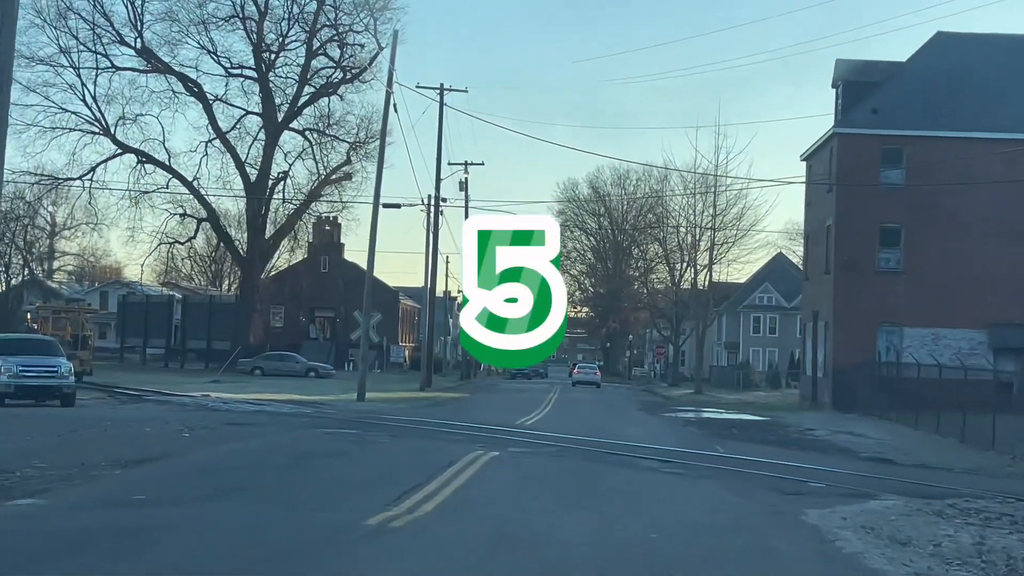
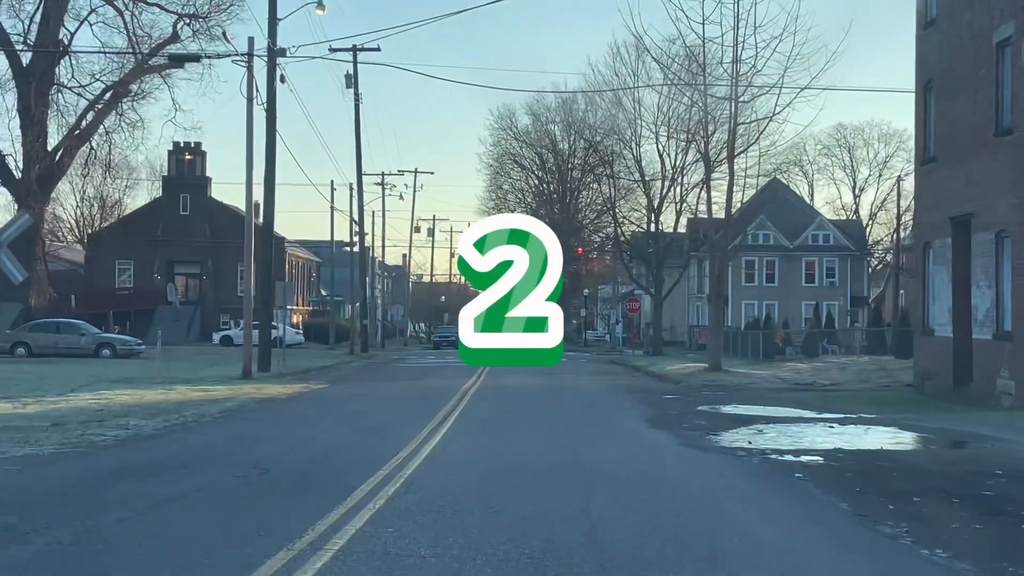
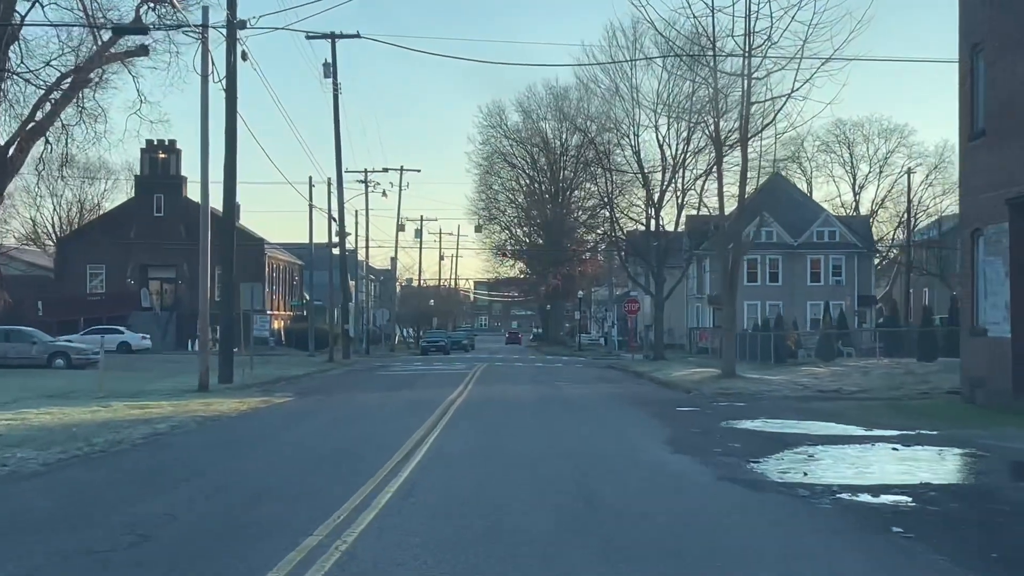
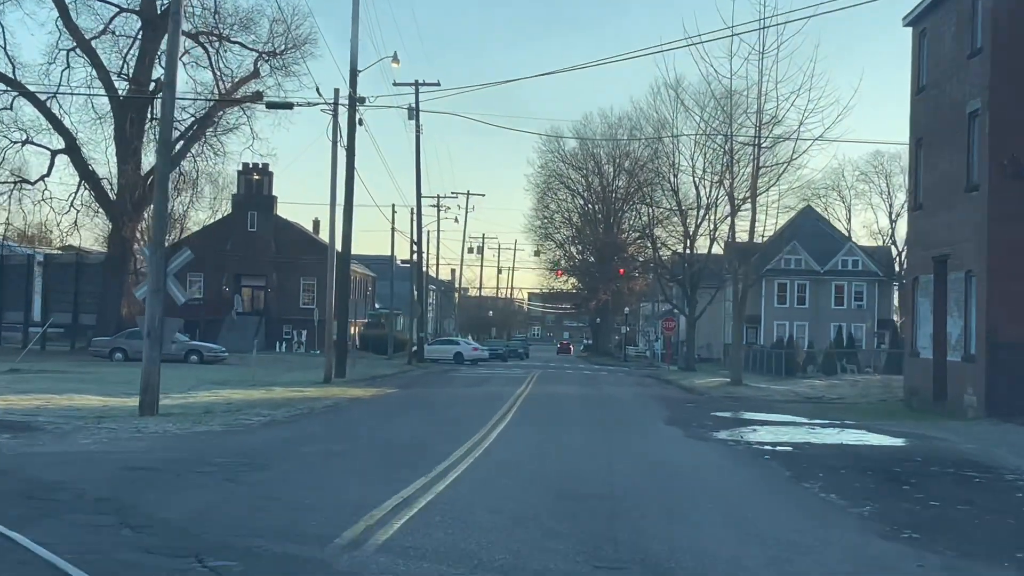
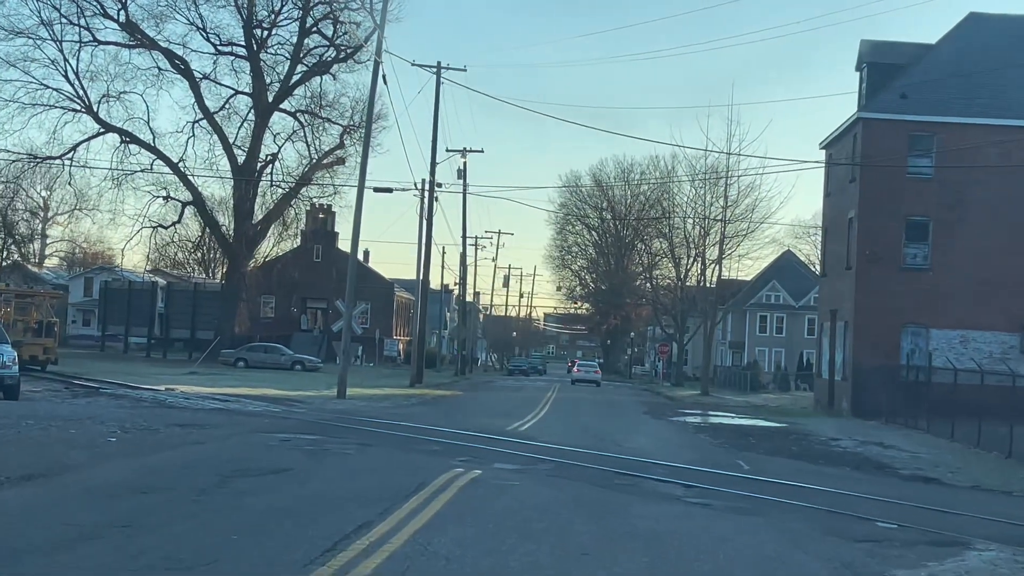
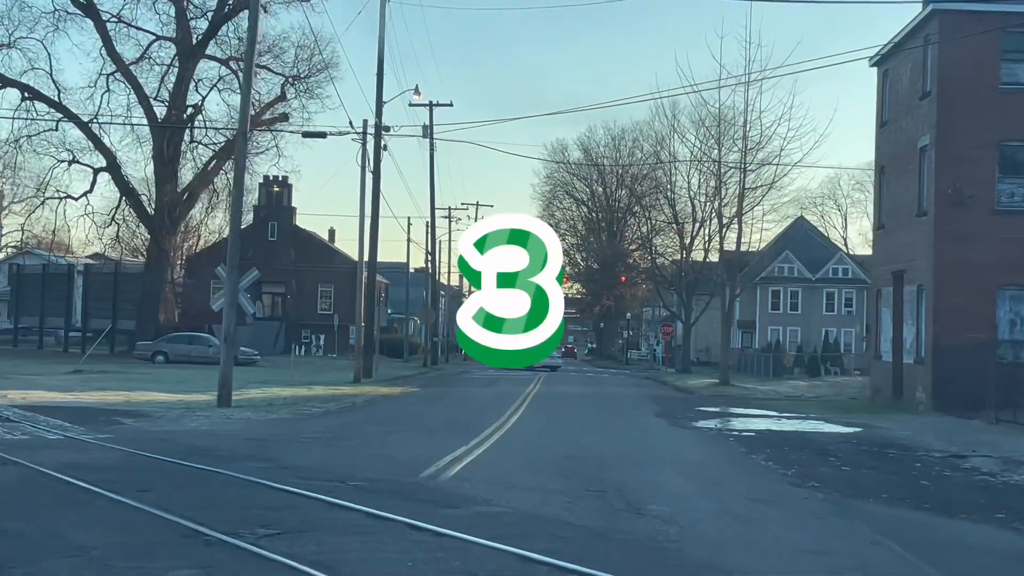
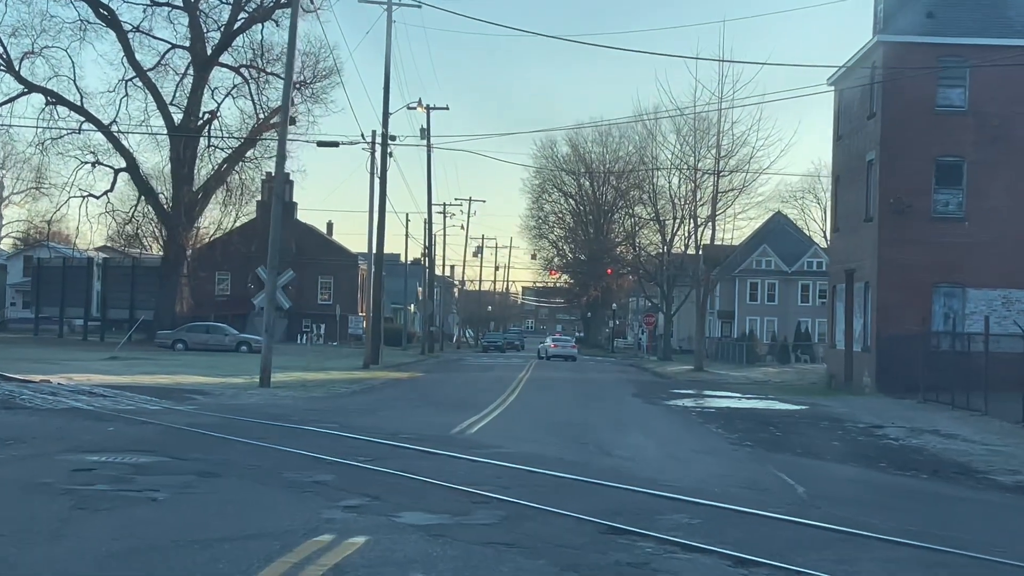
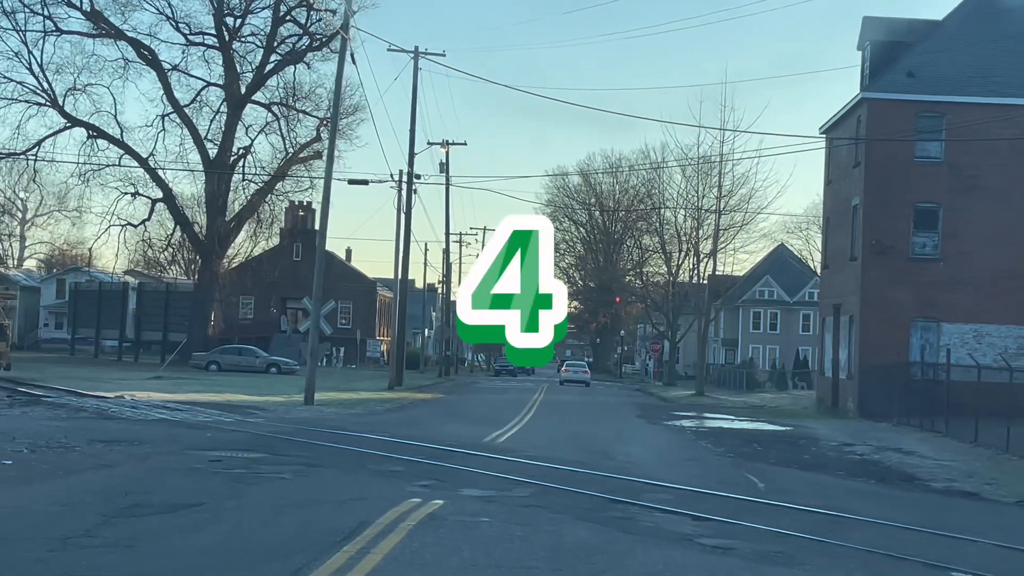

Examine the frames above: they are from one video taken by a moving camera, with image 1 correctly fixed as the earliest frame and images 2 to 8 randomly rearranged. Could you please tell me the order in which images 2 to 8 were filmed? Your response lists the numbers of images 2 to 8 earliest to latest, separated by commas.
5, 8, 7, 6, 4, 2, 3
